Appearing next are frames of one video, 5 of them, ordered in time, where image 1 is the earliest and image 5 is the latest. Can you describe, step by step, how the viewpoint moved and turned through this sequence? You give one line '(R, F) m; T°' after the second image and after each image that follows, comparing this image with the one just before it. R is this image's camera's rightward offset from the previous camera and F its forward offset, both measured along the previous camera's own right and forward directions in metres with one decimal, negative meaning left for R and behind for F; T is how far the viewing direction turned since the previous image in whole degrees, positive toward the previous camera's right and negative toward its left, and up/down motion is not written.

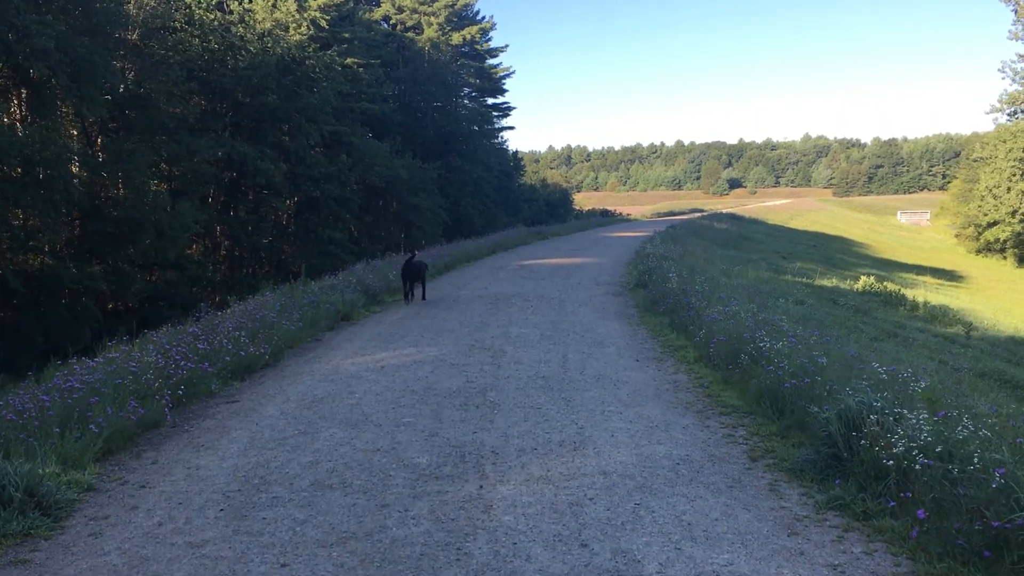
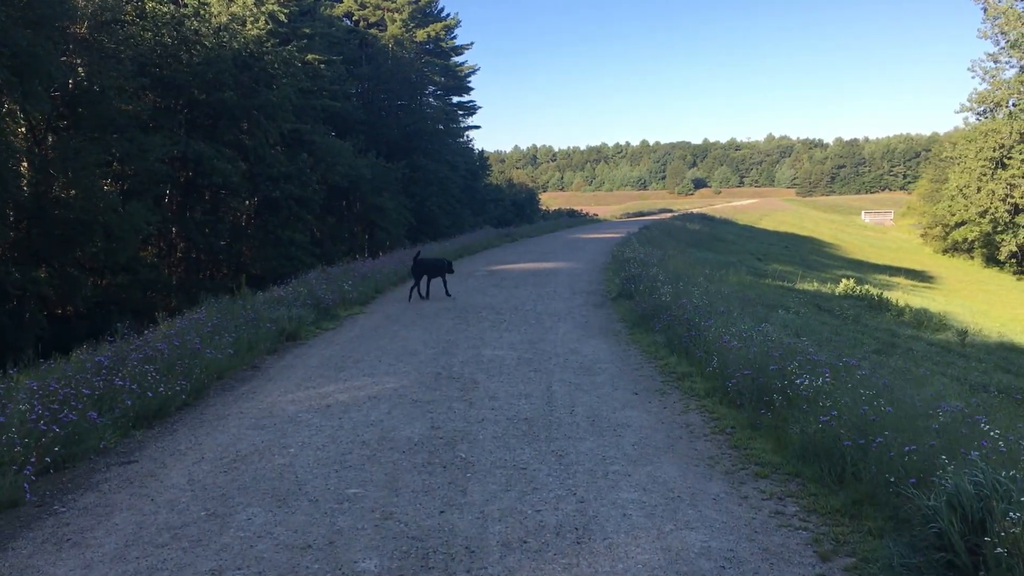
(-0.1, +1.5) m; +2°
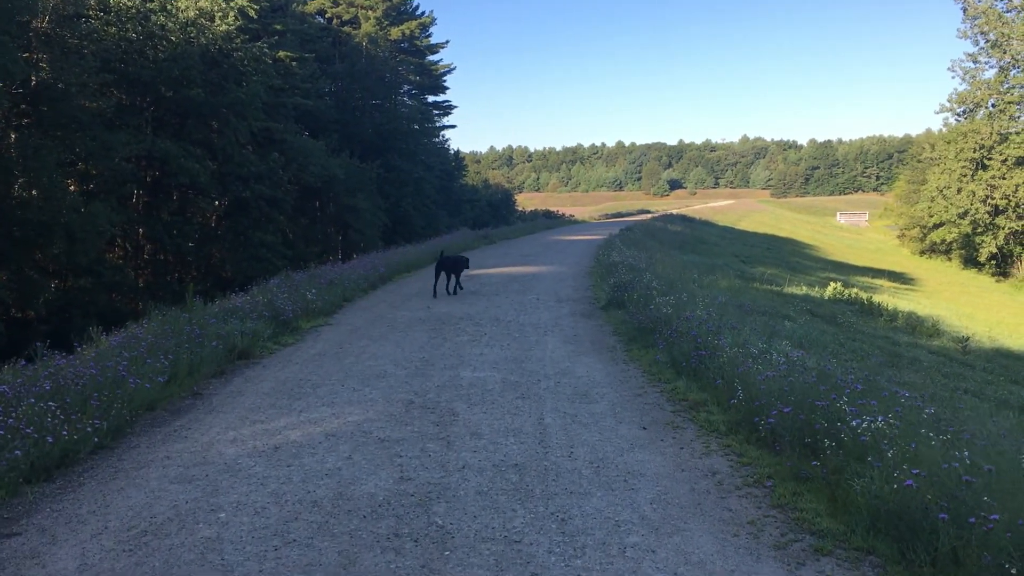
(-0.1, +1.2) m; +1°
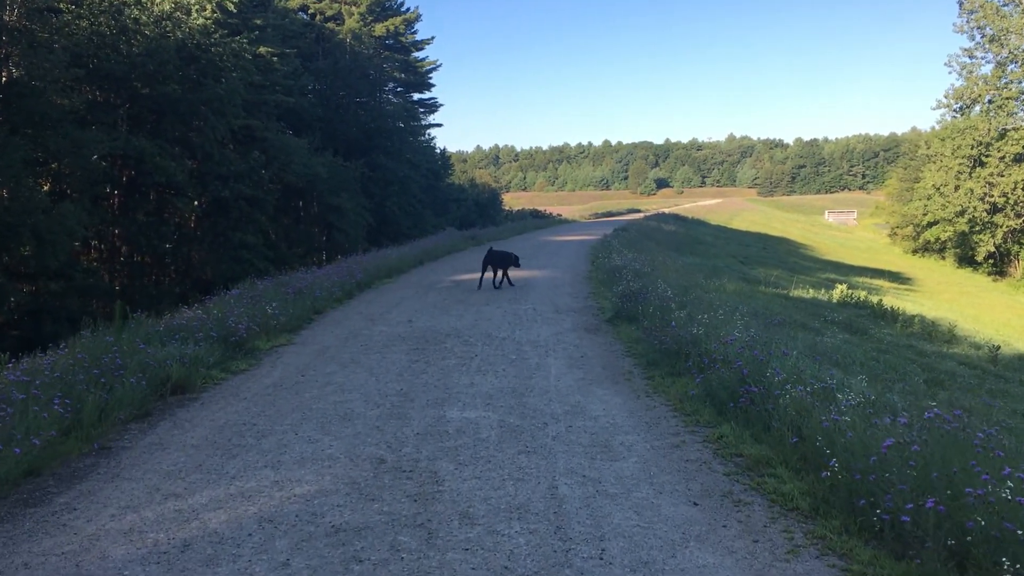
(-0.1, +1.7) m; +1°
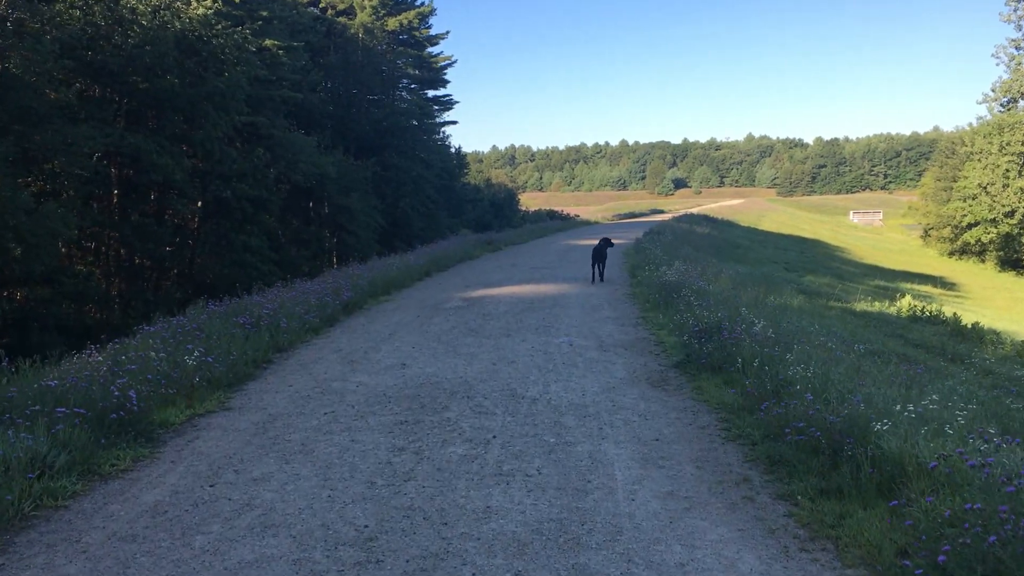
(-0.1, +3.3) m; -1°
